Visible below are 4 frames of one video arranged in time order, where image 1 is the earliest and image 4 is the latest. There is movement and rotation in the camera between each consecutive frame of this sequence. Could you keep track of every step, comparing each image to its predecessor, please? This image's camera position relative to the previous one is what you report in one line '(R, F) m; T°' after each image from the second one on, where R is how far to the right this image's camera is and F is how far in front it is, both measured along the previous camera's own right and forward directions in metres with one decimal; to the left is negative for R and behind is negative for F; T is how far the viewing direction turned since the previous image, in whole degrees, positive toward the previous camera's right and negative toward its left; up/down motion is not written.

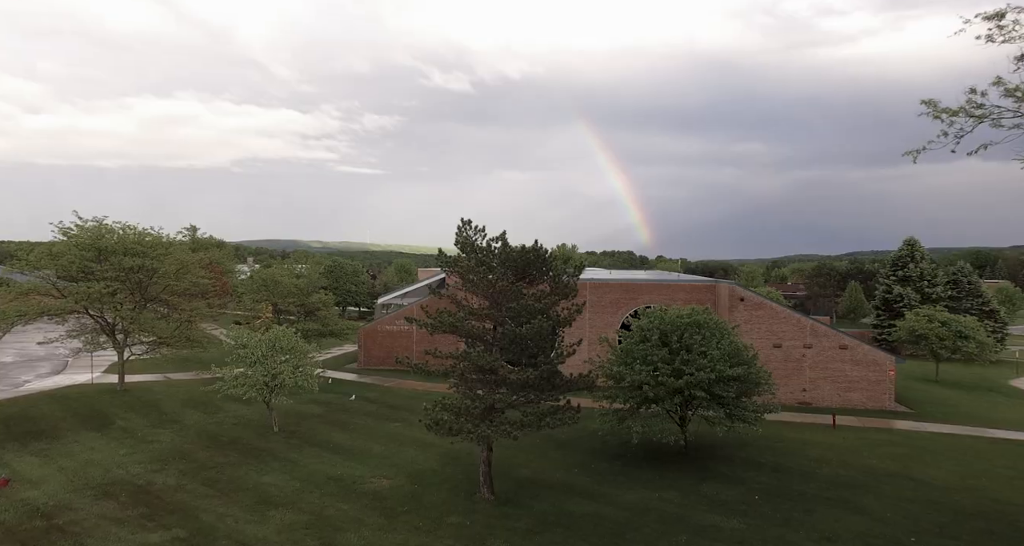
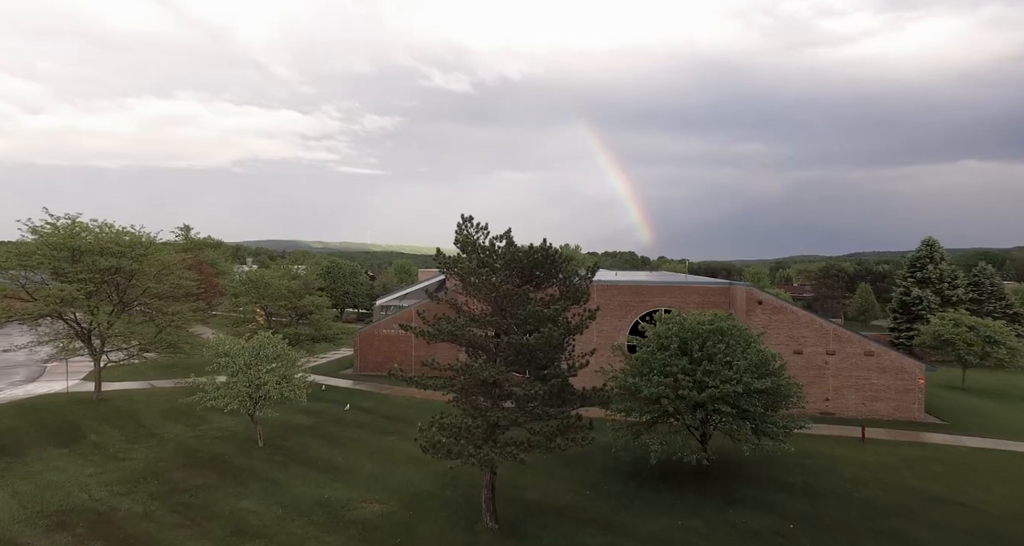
(-0.2, +1.9) m; 0°
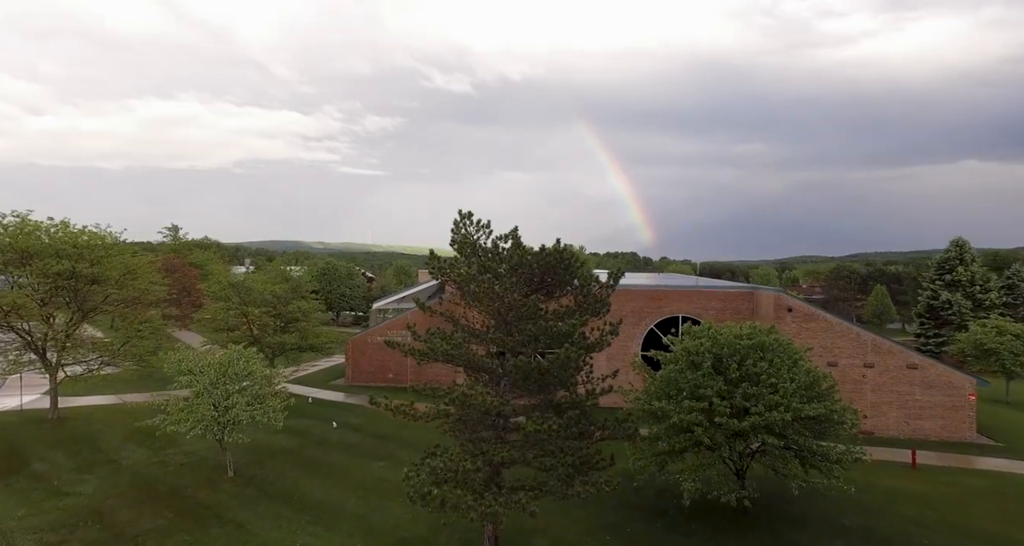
(-0.2, +2.8) m; 0°
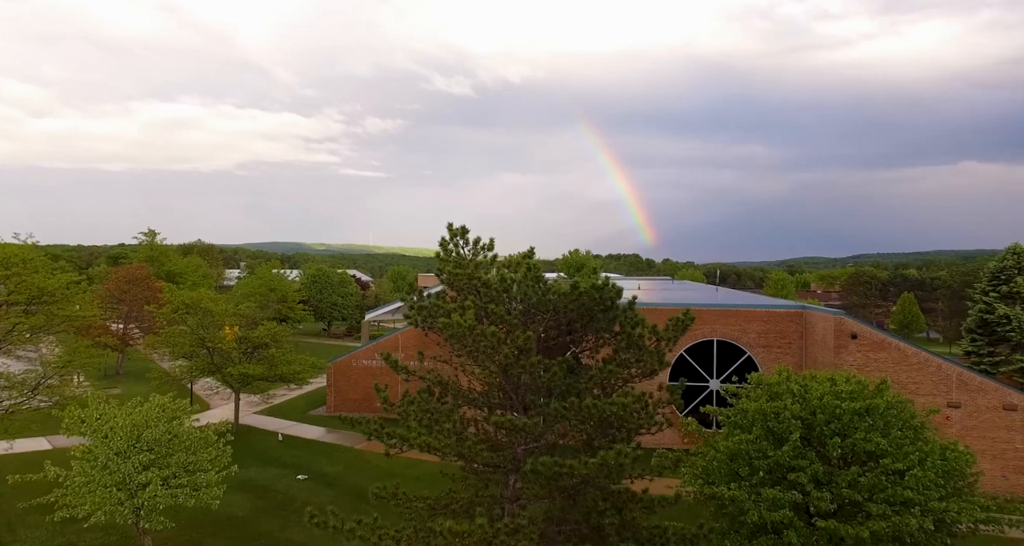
(-0.2, +4.7) m; 0°
